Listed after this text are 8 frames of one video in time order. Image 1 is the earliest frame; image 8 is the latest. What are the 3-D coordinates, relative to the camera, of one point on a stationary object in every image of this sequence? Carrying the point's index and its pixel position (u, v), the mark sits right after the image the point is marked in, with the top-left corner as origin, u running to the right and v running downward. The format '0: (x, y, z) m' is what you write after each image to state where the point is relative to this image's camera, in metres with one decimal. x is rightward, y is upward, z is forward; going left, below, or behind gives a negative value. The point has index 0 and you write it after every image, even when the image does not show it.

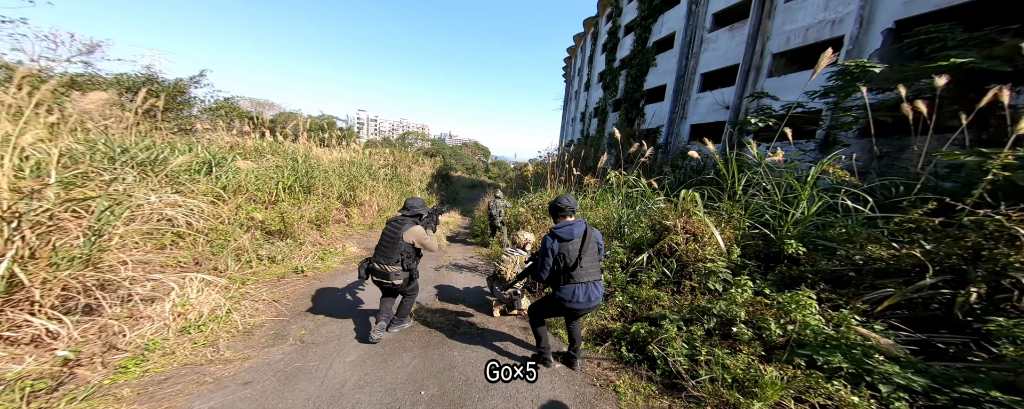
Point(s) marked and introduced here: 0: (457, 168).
0: (-3.6, +2.4, +20.1) m
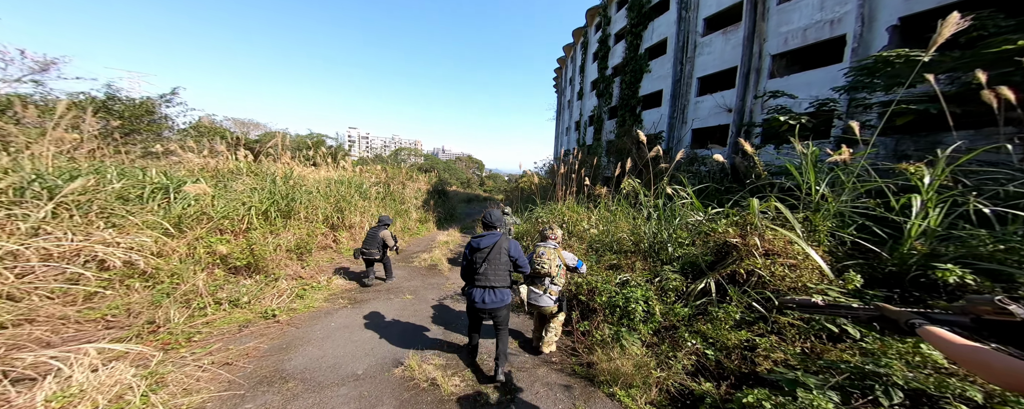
0: (-3.8, +1.4, +19.4) m
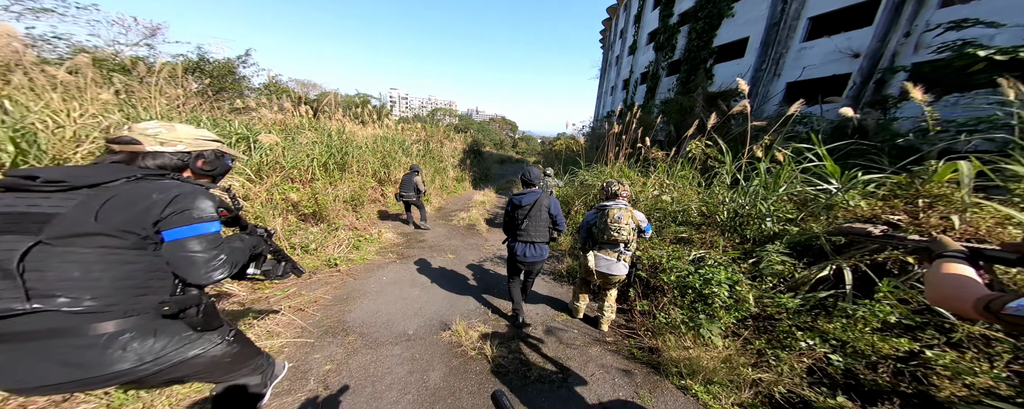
0: (-1.5, +3.9, +19.0) m
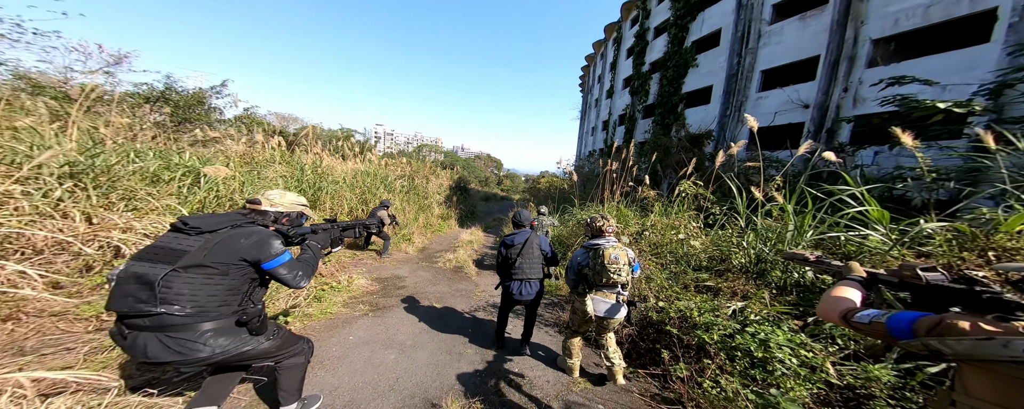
0: (-2.4, +1.5, +18.8) m
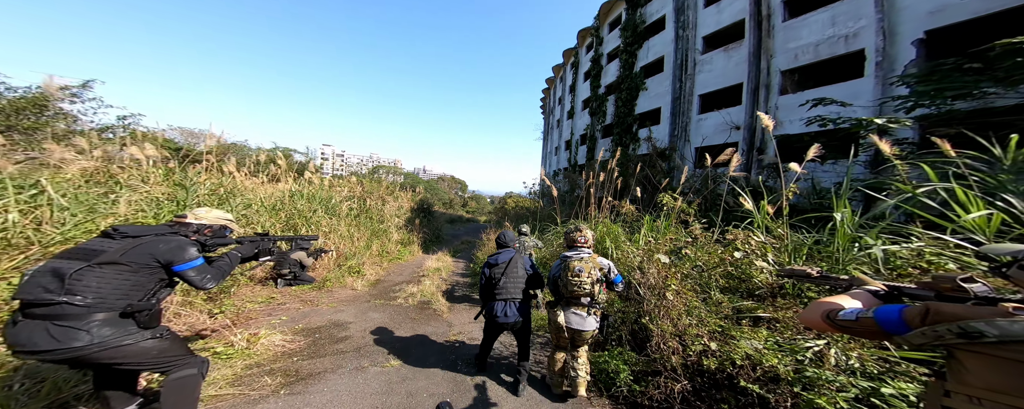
0: (-4.4, +0.1, +17.7) m
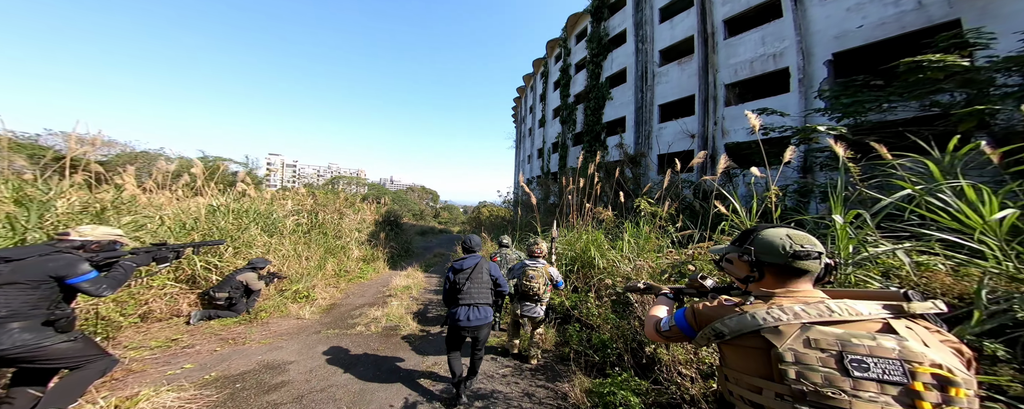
0: (-5.9, -0.5, +16.8) m
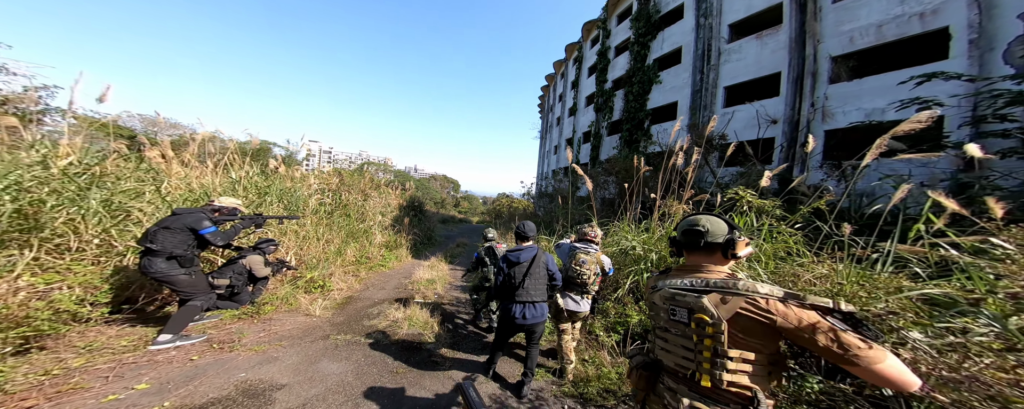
0: (-4.4, +0.2, +16.2) m
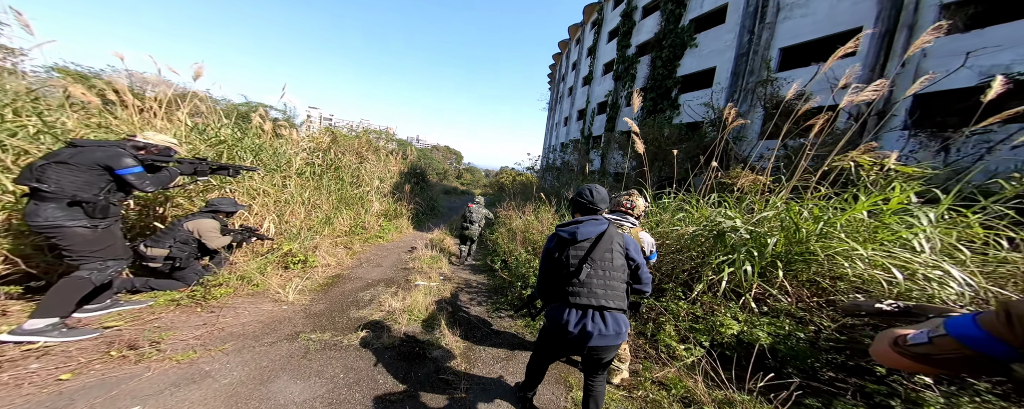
0: (-3.9, +1.8, +15.1) m
